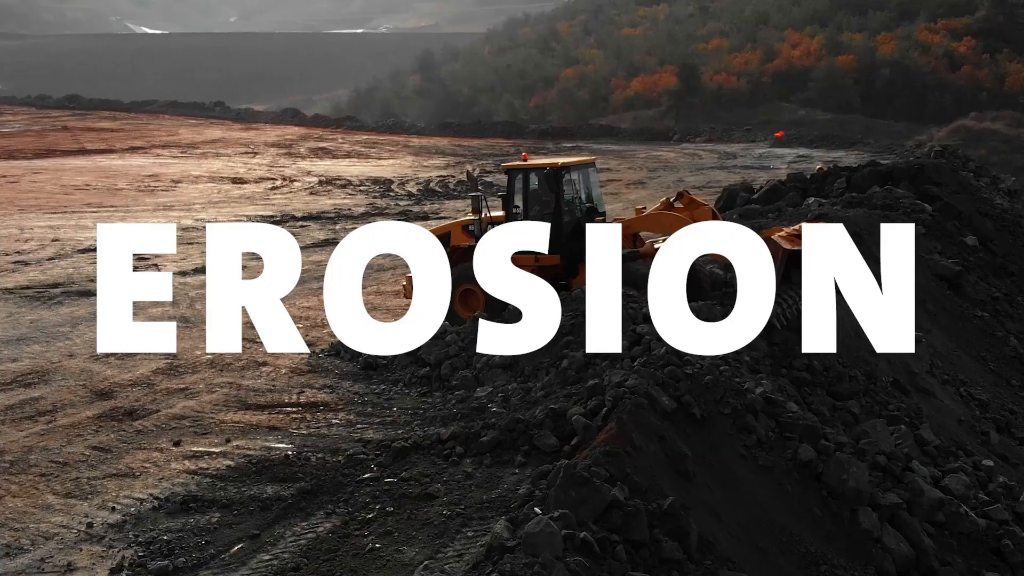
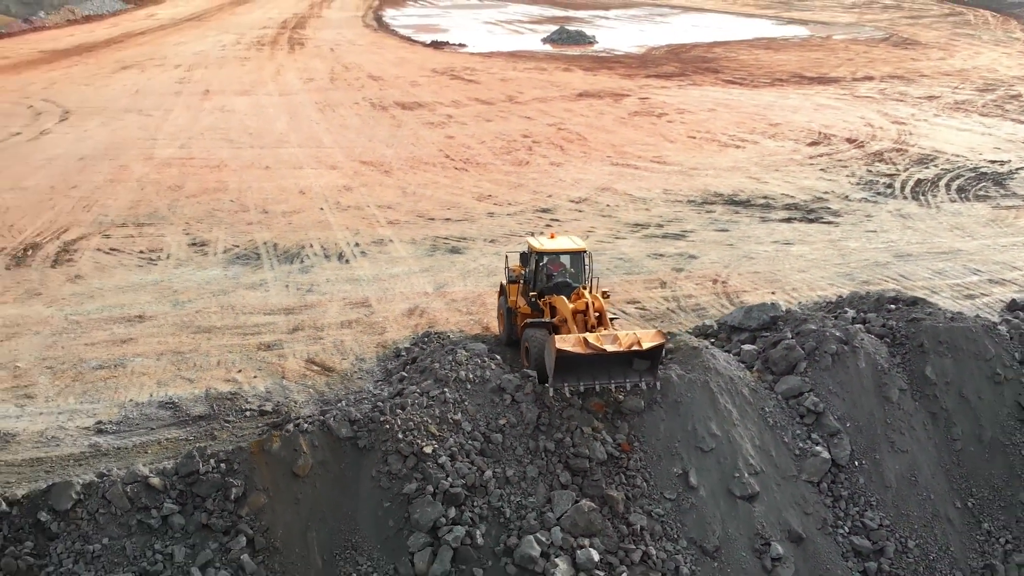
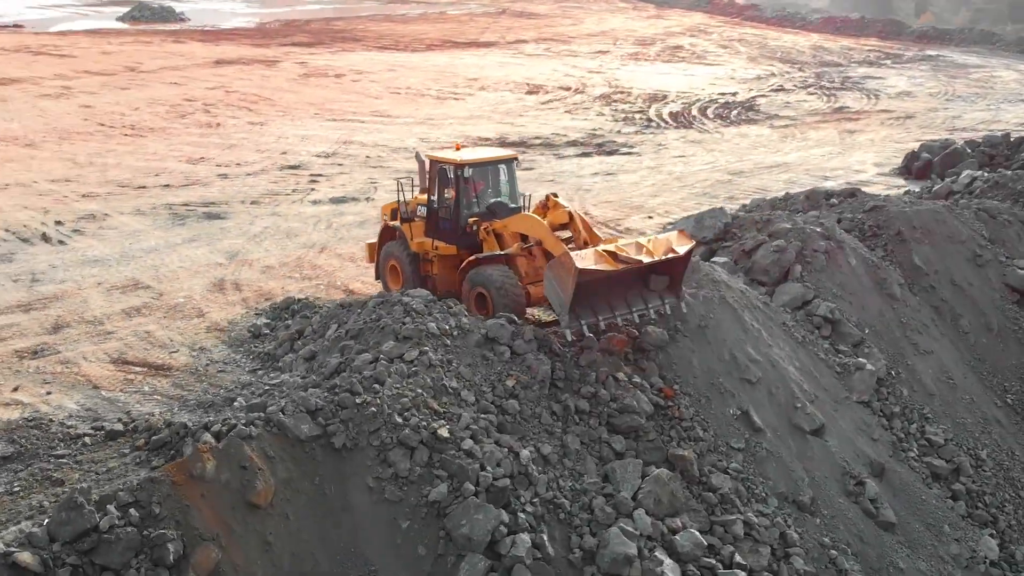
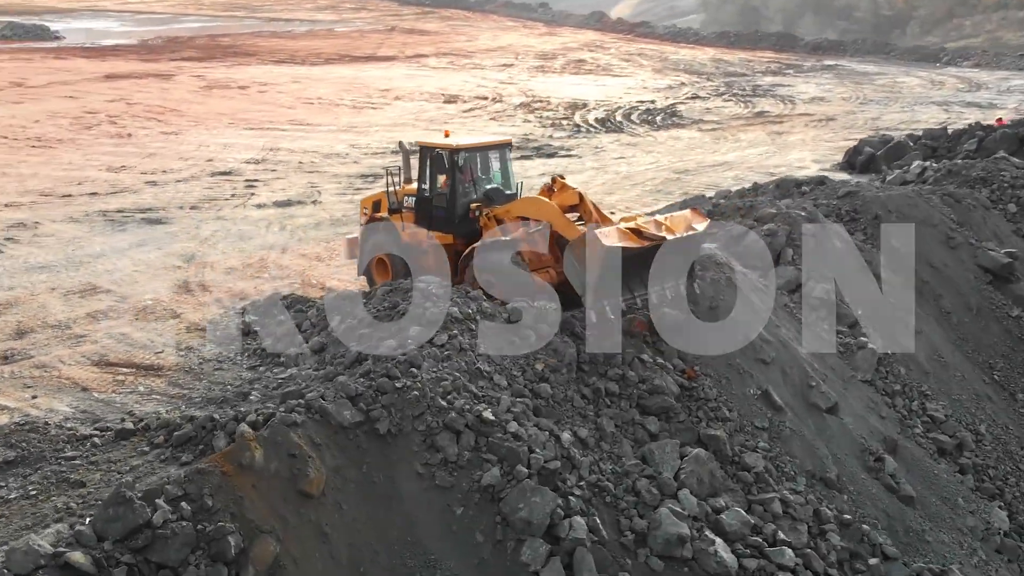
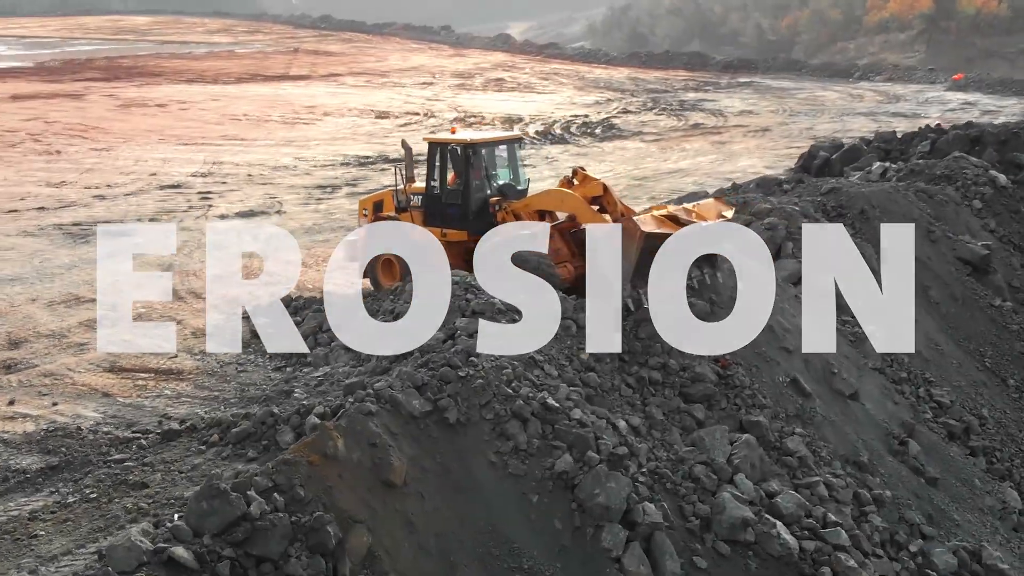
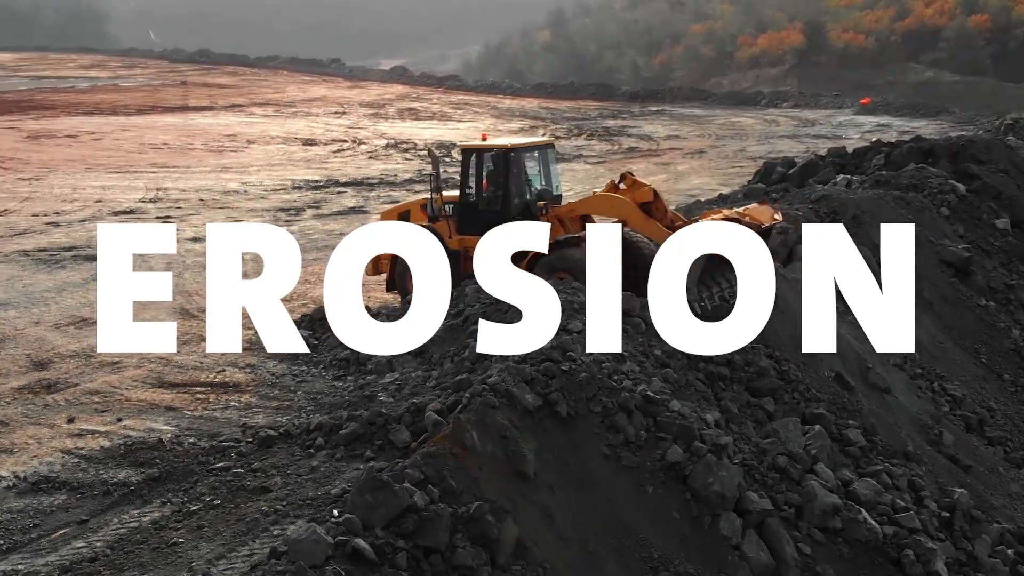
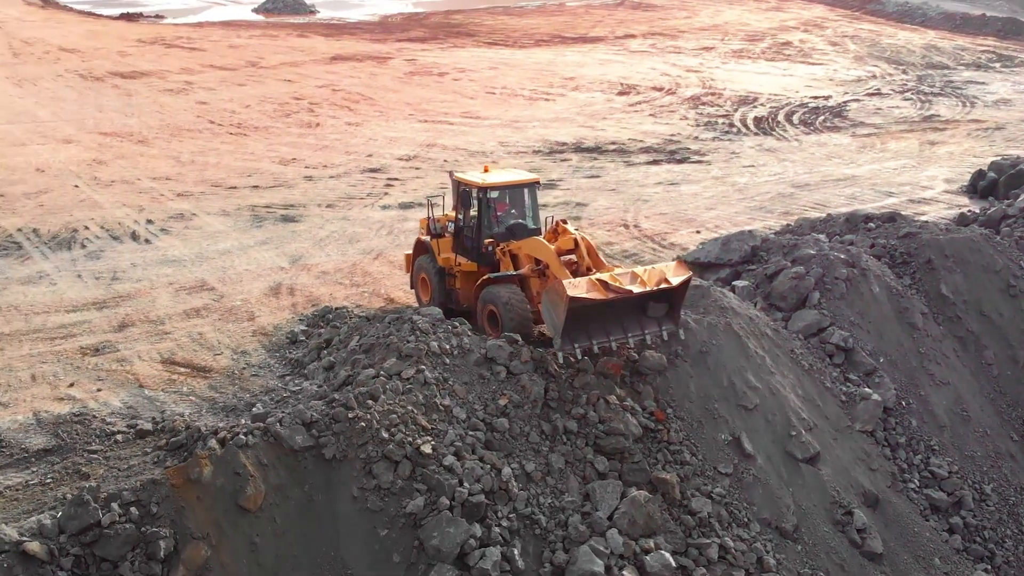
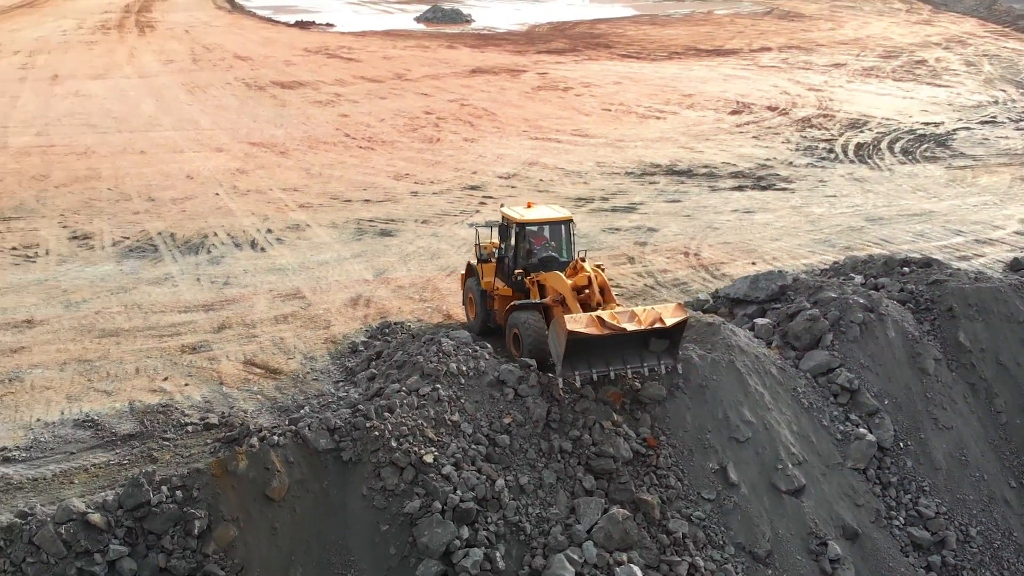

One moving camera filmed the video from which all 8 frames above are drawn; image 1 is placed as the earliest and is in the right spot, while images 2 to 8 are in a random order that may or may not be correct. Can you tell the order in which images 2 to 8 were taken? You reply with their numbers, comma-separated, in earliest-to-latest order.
6, 5, 4, 3, 7, 8, 2
